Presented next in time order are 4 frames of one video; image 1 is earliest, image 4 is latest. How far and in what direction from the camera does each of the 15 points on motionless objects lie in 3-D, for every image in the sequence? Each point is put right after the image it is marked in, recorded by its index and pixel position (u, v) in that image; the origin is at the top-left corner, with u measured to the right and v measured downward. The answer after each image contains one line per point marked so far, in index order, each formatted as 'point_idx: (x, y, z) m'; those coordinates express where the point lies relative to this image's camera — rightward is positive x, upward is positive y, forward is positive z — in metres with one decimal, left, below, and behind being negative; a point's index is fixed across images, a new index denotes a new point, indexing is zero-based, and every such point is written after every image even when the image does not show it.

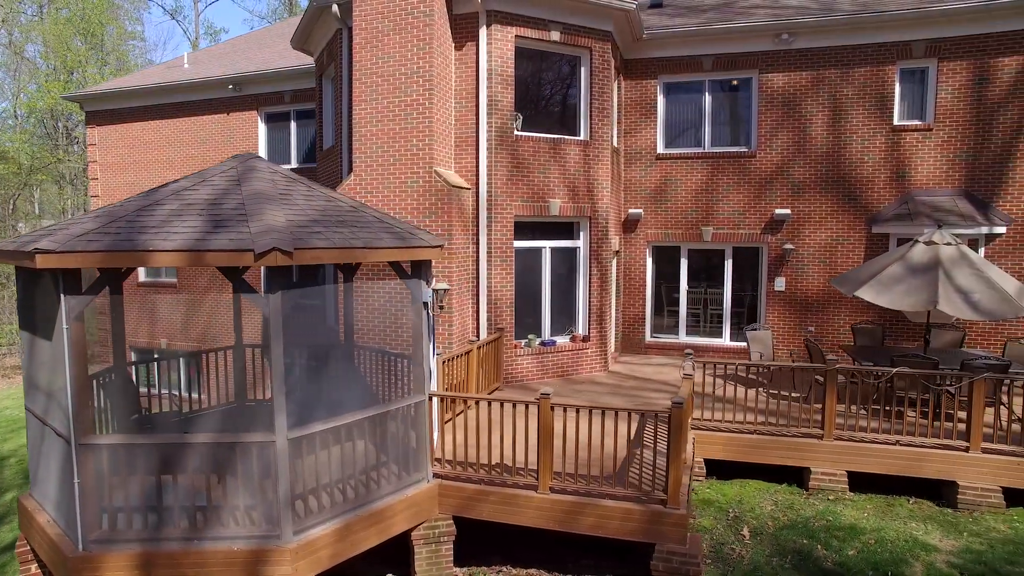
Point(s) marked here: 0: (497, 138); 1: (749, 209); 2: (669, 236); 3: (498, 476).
0: (-0.3, +2.6, +9.7) m
1: (+5.0, +1.7, +11.5) m
2: (+3.4, +1.1, +11.8) m
3: (-0.2, -2.1, +6.3) m
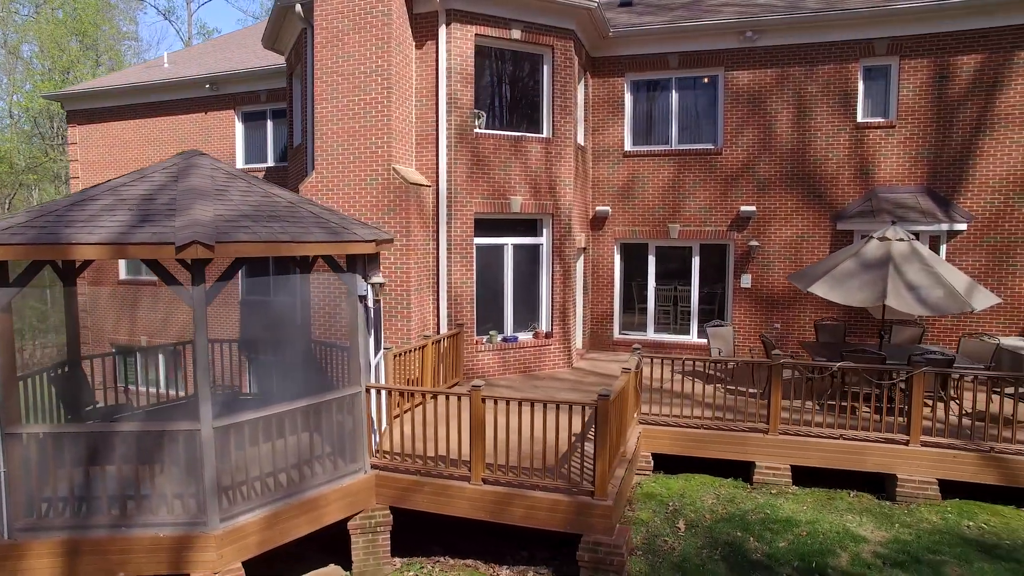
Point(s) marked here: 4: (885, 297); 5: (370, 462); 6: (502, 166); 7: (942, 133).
0: (-1.0, +2.7, +9.8) m
1: (+4.3, +1.7, +11.5) m
2: (+2.7, +1.2, +11.9) m
3: (-0.9, -2.0, +6.4) m
4: (+5.5, -0.1, +8.0) m
5: (-1.7, -2.0, +6.5) m
6: (-0.2, +2.2, +10.1) m
7: (+8.3, +3.0, +10.6) m
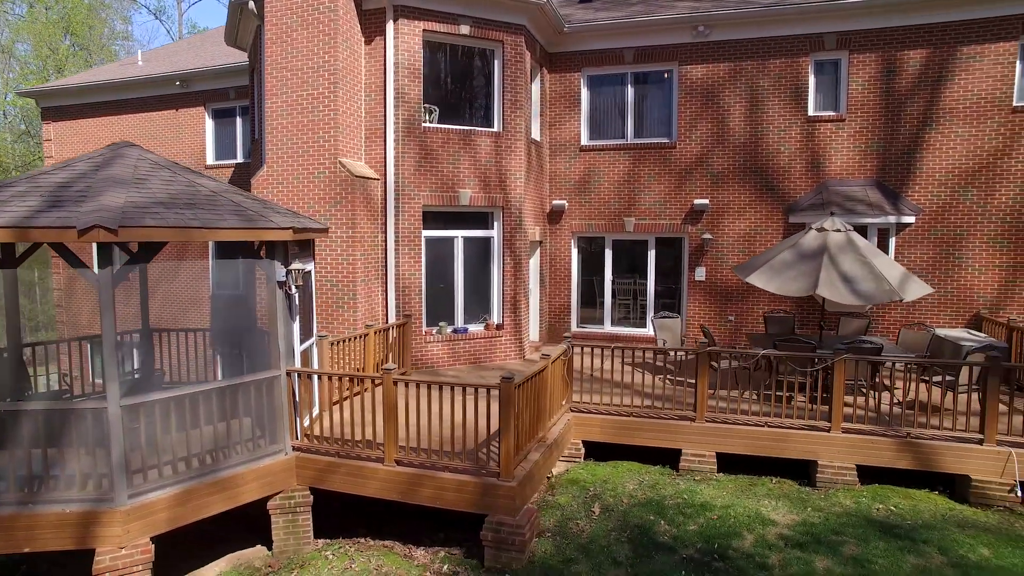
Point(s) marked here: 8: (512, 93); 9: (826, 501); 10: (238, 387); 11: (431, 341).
0: (-1.9, +2.8, +9.9) m
1: (+3.3, +1.9, +11.6) m
2: (+1.7, +1.3, +12.0) m
3: (-1.9, -1.9, +6.5) m
4: (+4.5, 0.0, +8.1) m
5: (-2.7, -1.9, +6.7) m
6: (-1.1, +2.4, +10.2) m
7: (+7.3, +3.1, +10.7) m
8: (0.0, +3.7, +10.5) m
9: (+3.9, -2.6, +6.8) m
10: (-3.1, -1.1, +6.2) m
11: (-1.5, -1.0, +10.2) m
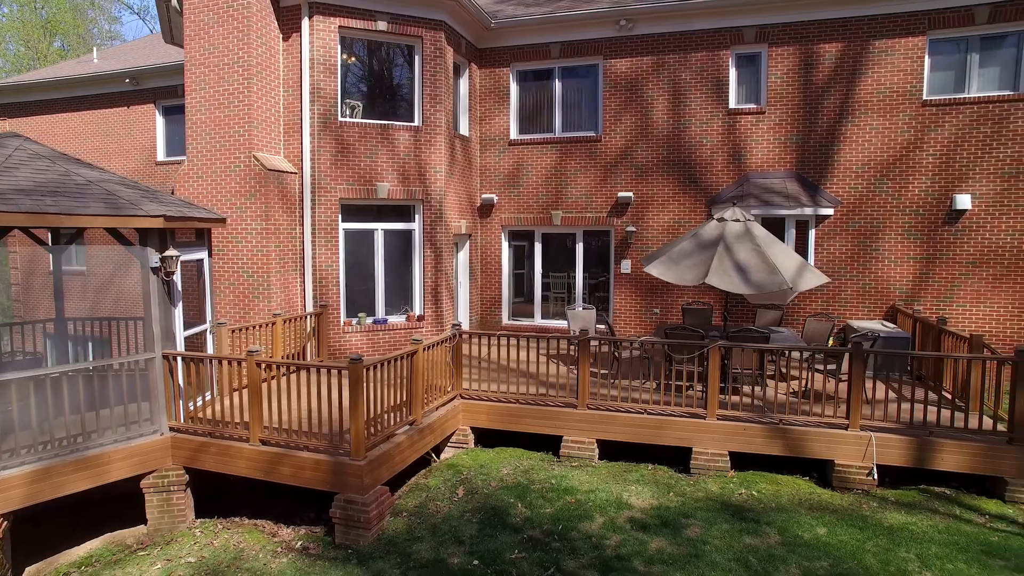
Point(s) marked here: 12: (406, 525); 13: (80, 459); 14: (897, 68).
0: (-3.5, +3.0, +10.1) m
1: (+1.8, +2.0, +11.7) m
2: (+0.2, +1.5, +12.1) m
3: (-3.5, -1.7, +6.7) m
4: (+2.9, +0.2, +8.2) m
5: (-4.3, -1.7, +6.9) m
6: (-2.7, +2.5, +10.4) m
7: (+5.7, +3.3, +10.7) m
8: (-1.6, +3.9, +10.7) m
9: (+2.3, -2.5, +6.9) m
10: (-4.7, -1.0, +6.4) m
11: (-3.1, -0.8, +10.4) m
12: (-1.2, -2.7, +6.2) m
13: (-4.8, -1.9, +6.1) m
14: (+7.1, +4.1, +10.2) m
